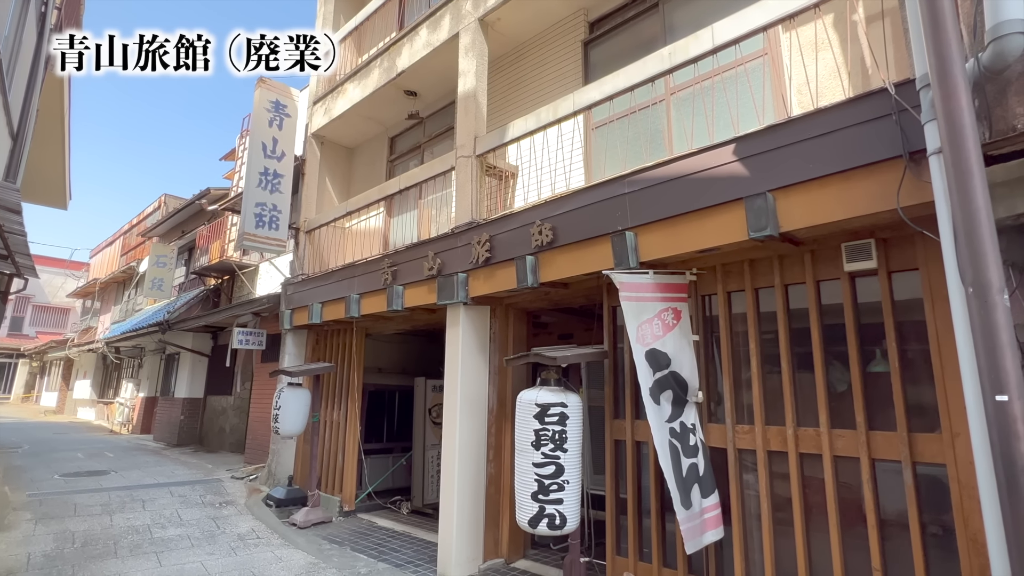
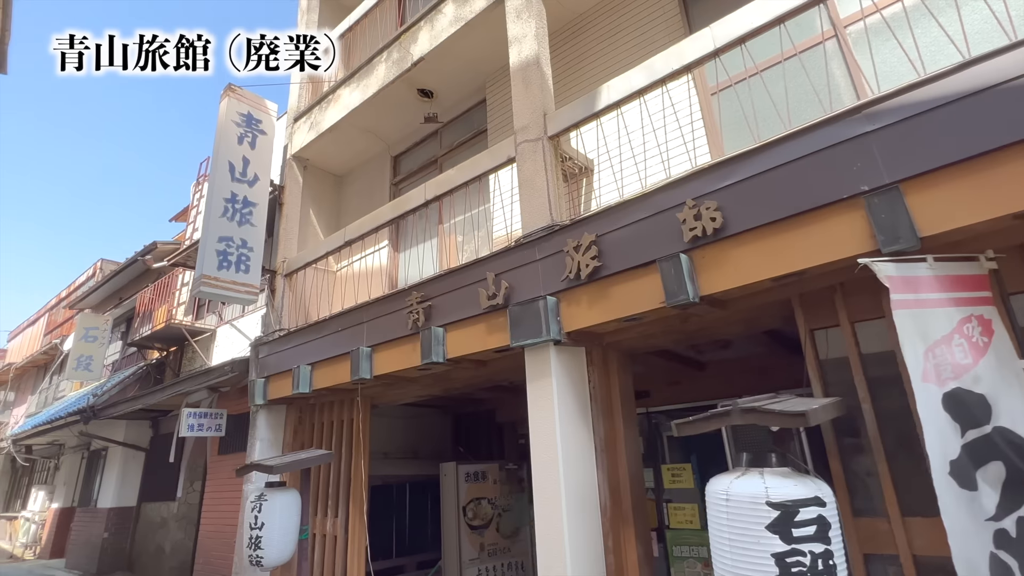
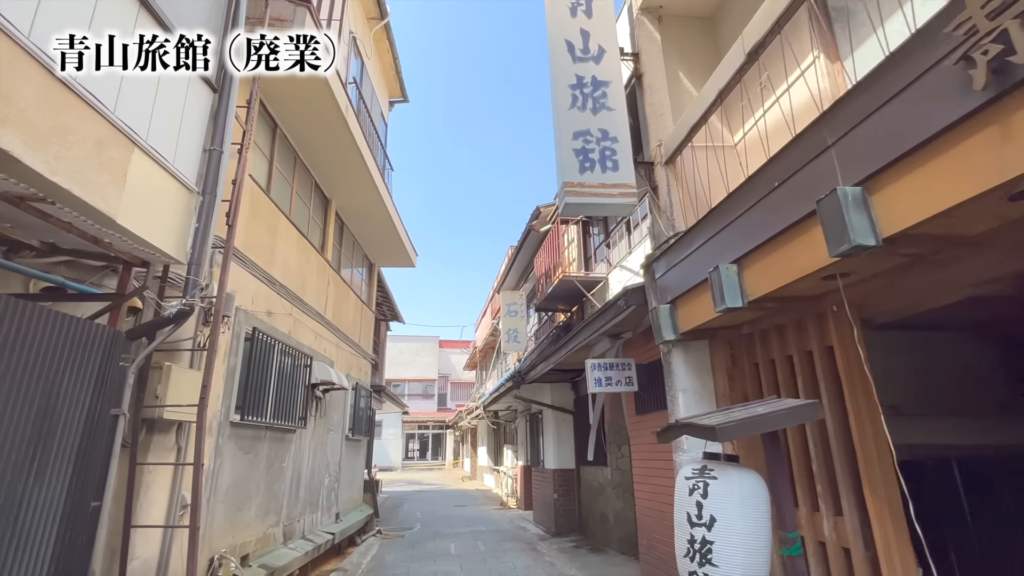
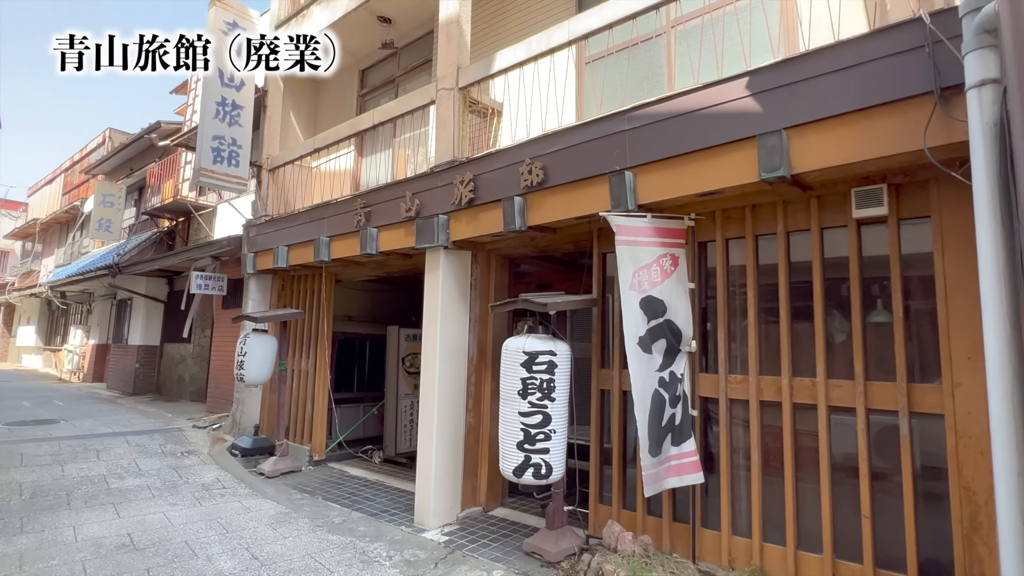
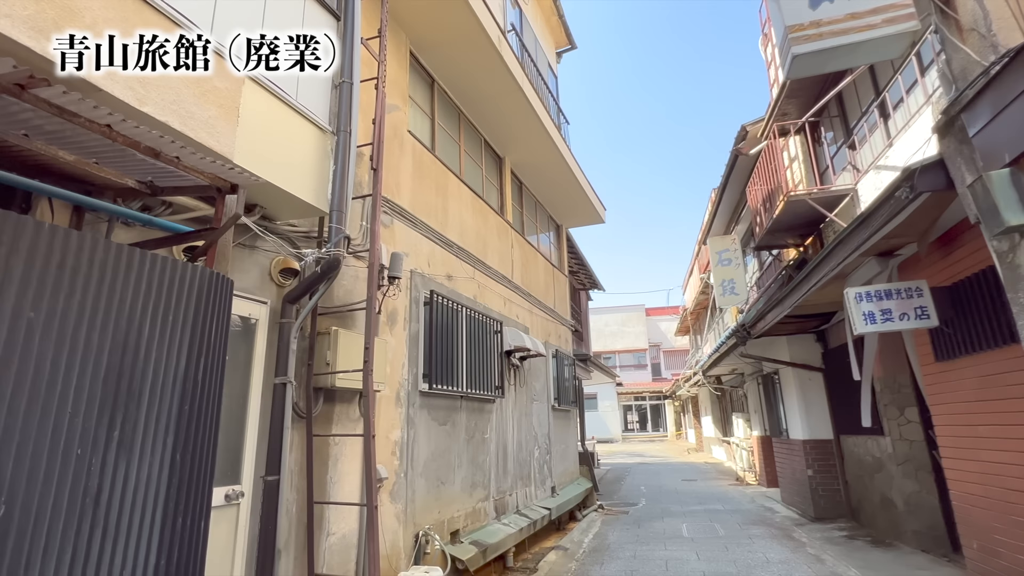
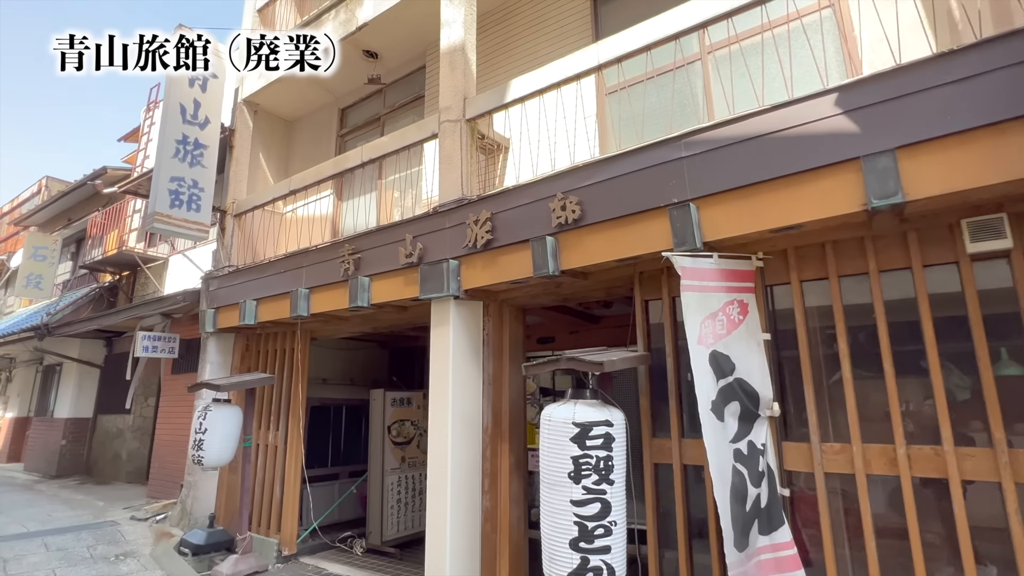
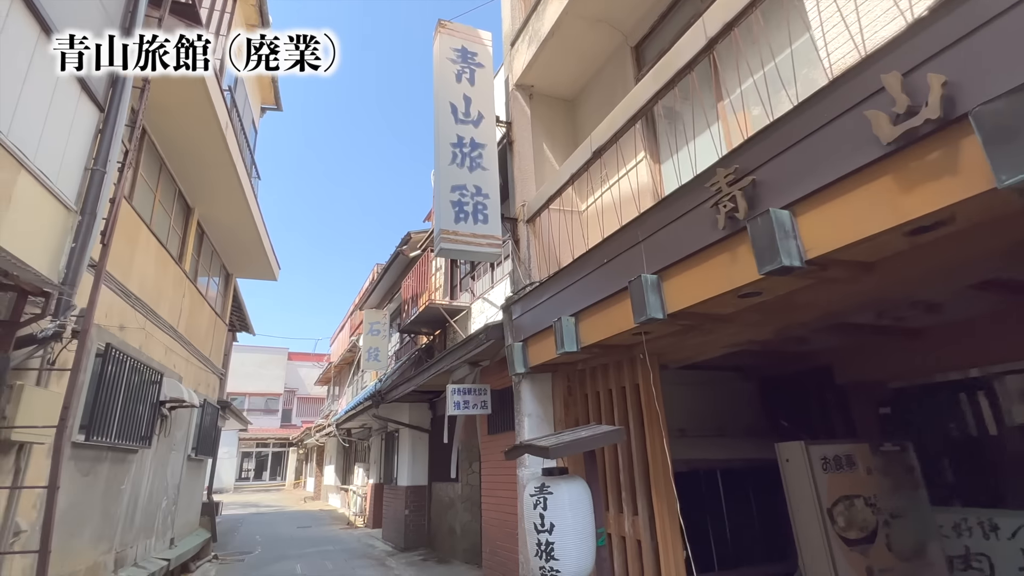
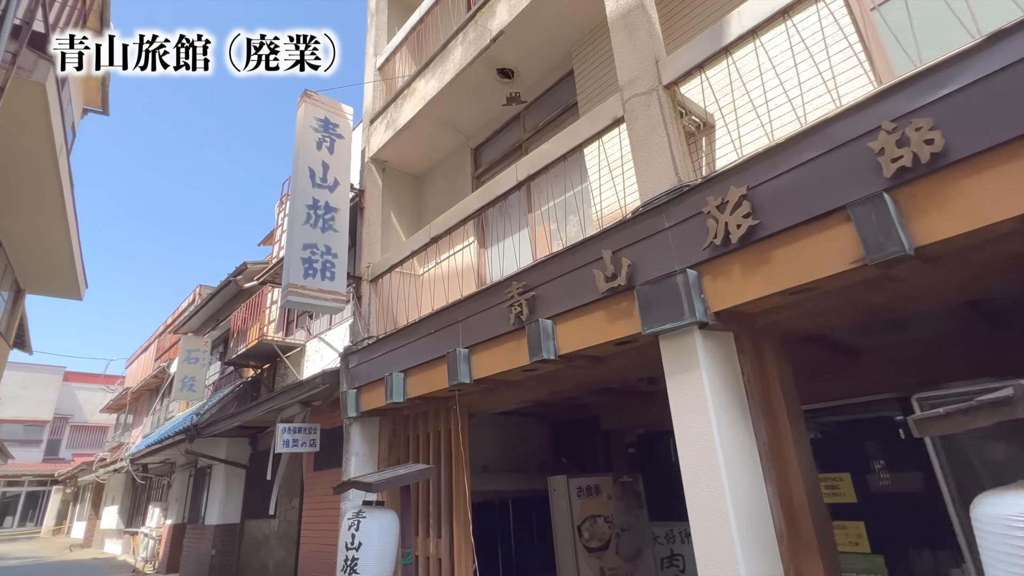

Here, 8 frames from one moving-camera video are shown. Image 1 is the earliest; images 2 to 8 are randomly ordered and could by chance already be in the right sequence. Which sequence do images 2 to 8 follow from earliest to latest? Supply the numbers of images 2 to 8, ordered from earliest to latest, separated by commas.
4, 6, 2, 8, 7, 3, 5
